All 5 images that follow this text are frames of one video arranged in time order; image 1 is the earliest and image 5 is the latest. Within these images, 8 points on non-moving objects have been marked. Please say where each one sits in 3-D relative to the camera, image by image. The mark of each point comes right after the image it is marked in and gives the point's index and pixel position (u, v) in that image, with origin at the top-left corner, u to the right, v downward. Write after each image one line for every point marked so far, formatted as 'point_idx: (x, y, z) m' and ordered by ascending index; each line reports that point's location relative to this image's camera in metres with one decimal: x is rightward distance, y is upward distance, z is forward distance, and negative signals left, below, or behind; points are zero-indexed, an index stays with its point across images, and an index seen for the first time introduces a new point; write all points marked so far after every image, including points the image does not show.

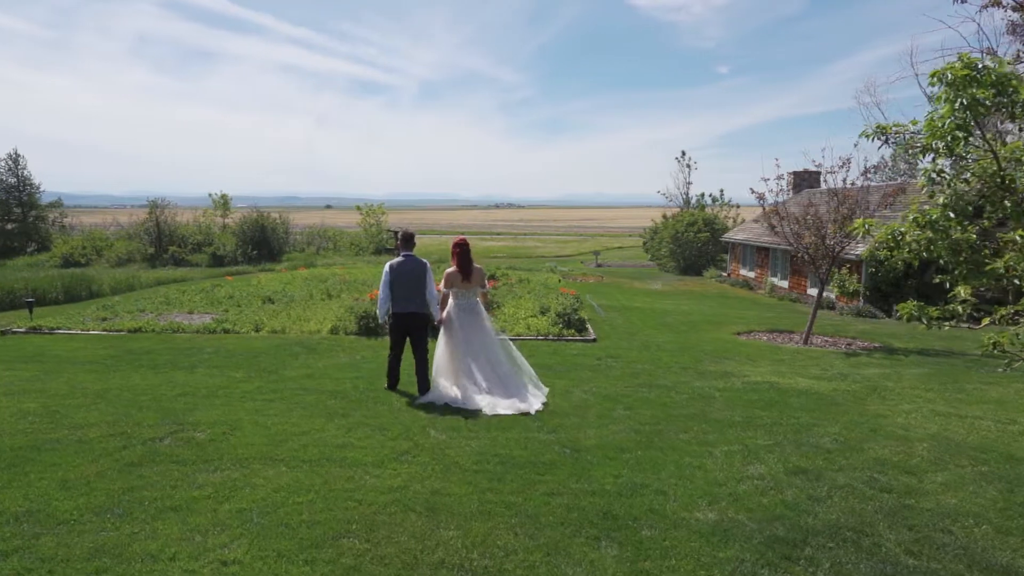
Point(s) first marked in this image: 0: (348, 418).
0: (-1.6, -1.3, +6.8) m
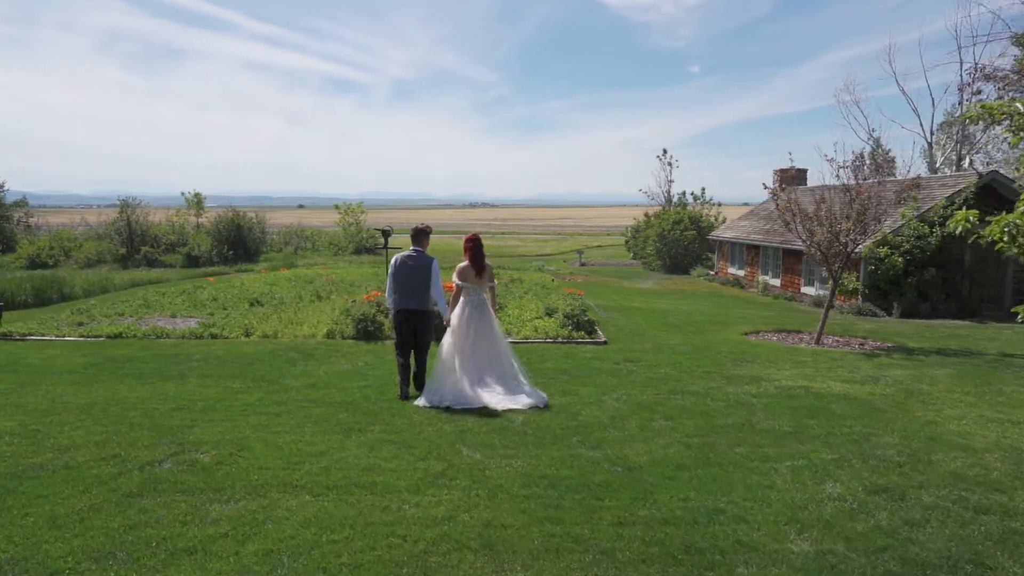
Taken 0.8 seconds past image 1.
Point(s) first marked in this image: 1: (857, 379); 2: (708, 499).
0: (-1.3, -1.3, +6.1) m
1: (+4.5, -1.2, +9.3) m
2: (+1.3, -1.4, +4.7) m
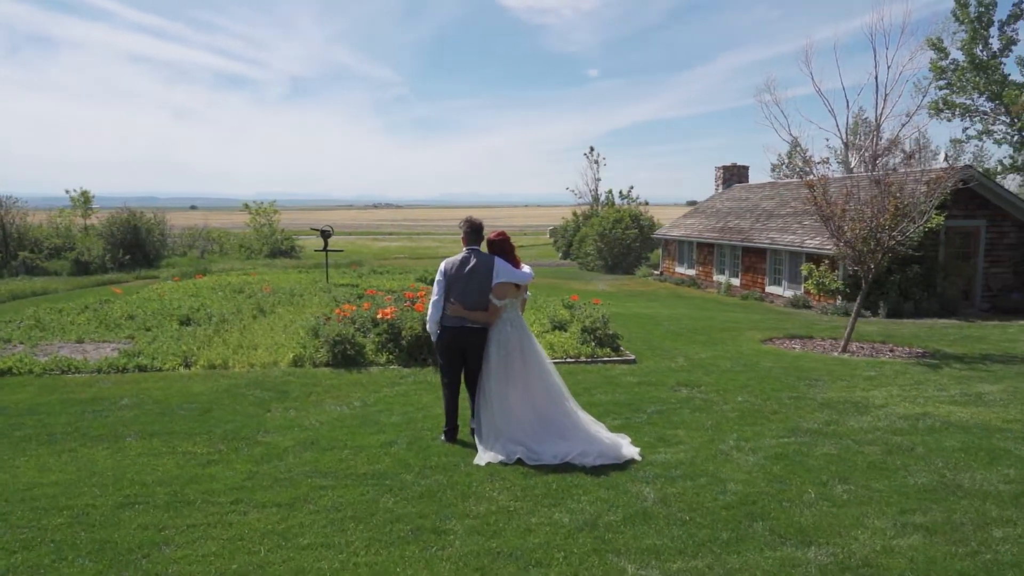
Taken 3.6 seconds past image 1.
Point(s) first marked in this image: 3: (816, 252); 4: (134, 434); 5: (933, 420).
0: (-0.3, -1.4, +4.0) m
1: (+5.0, -1.2, +7.9) m
2: (+2.4, -1.5, +2.9) m
3: (+8.3, +1.0, +19.2) m
4: (-3.3, -1.3, +6.2) m
5: (+4.1, -1.3, +6.8) m
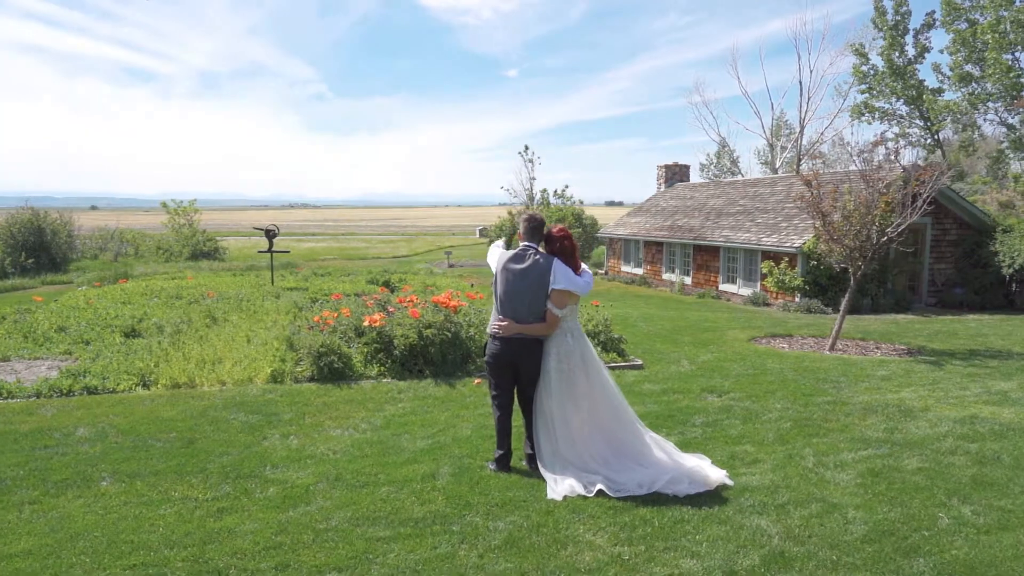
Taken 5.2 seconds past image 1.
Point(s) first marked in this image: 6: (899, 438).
0: (+0.3, -1.4, +3.2) m
1: (+5.2, -1.2, +7.6) m
2: (+3.1, -1.5, +2.4) m
3: (+7.2, +1.1, +19.3) m
4: (-2.9, -1.3, +5.1) m
5: (+4.4, -1.2, +6.5) m
6: (+3.2, -1.2, +5.9) m
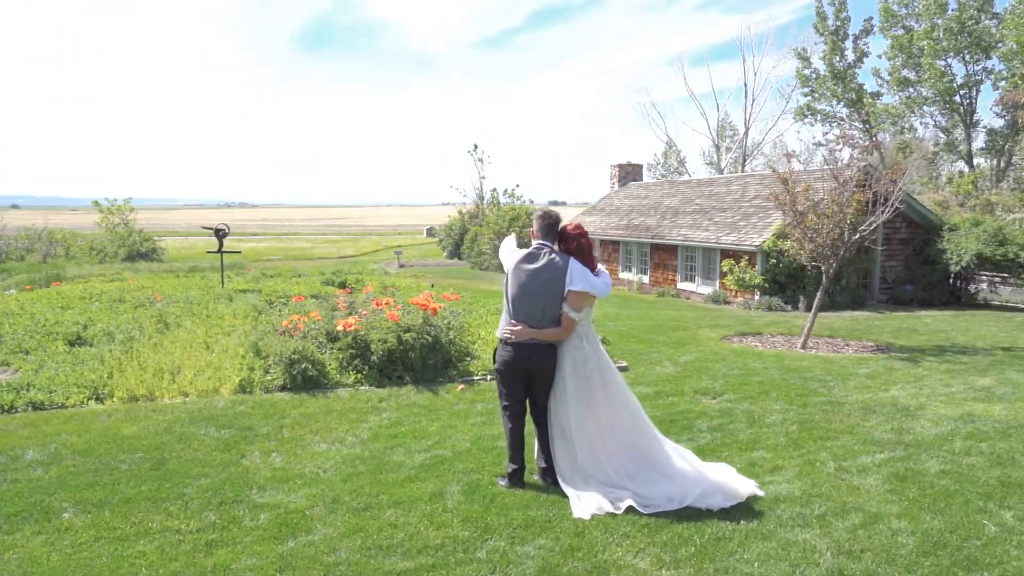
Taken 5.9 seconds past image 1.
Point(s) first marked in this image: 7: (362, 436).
0: (+0.5, -1.4, +2.9) m
1: (+5.0, -1.2, +7.7) m
2: (+3.4, -1.5, +2.3) m
3: (+6.1, +1.1, +19.5) m
4: (-2.8, -1.4, +4.5) m
5: (+4.3, -1.2, +6.5) m
6: (+3.2, -1.2, +5.7) m
7: (-1.3, -1.3, +6.0) m
